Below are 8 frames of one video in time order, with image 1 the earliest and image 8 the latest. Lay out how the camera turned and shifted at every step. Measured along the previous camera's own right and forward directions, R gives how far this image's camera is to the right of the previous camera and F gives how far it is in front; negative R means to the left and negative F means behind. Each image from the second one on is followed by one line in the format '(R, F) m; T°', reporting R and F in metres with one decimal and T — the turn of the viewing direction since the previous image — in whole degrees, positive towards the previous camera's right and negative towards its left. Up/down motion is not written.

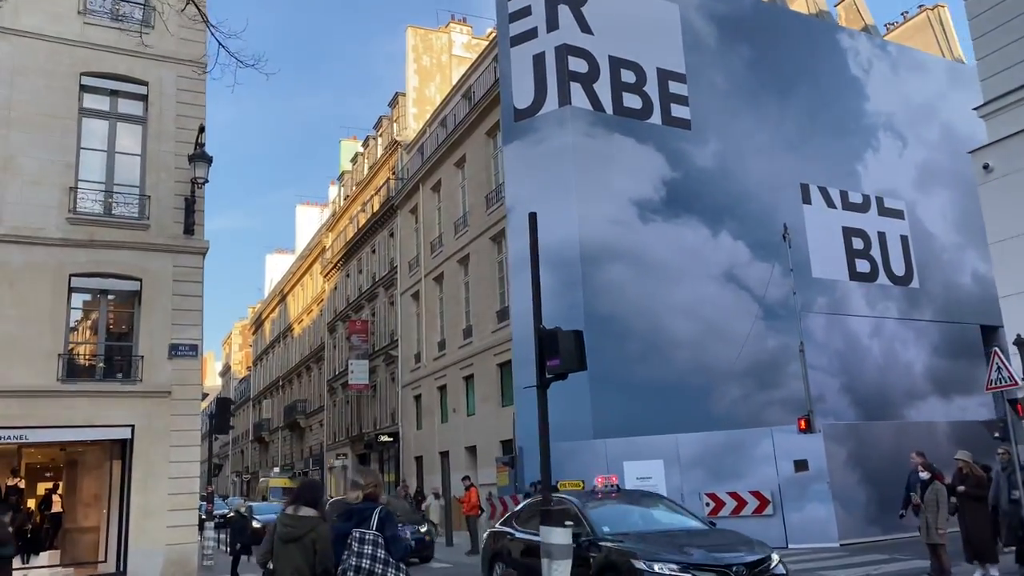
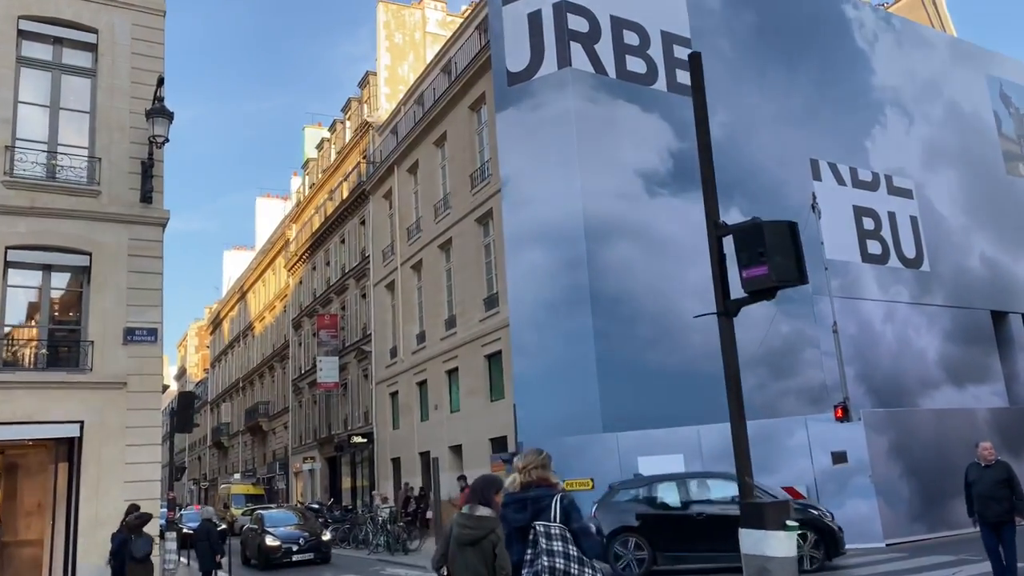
(-0.9, +2.1) m; +3°
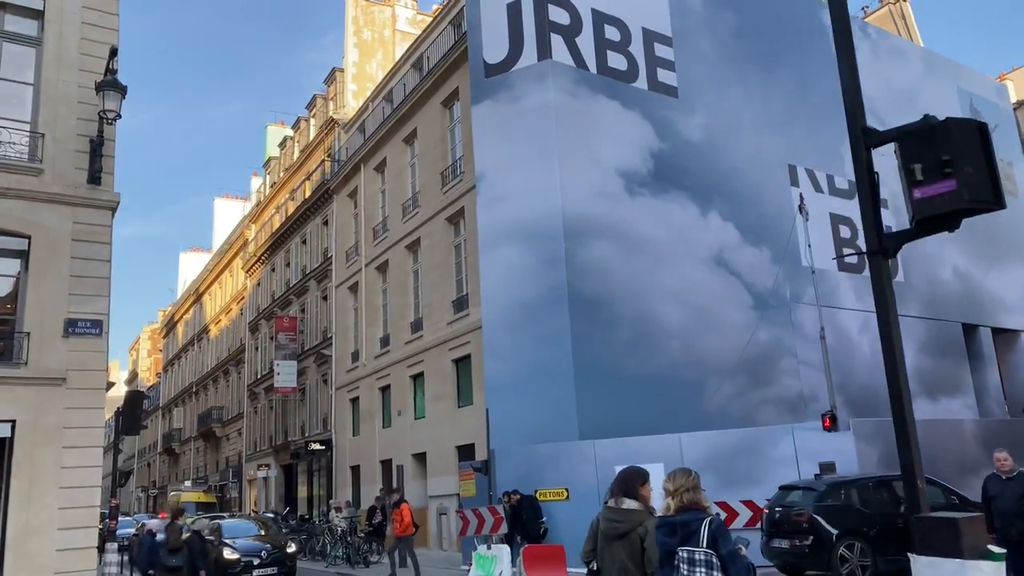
(-0.3, +0.9) m; +3°
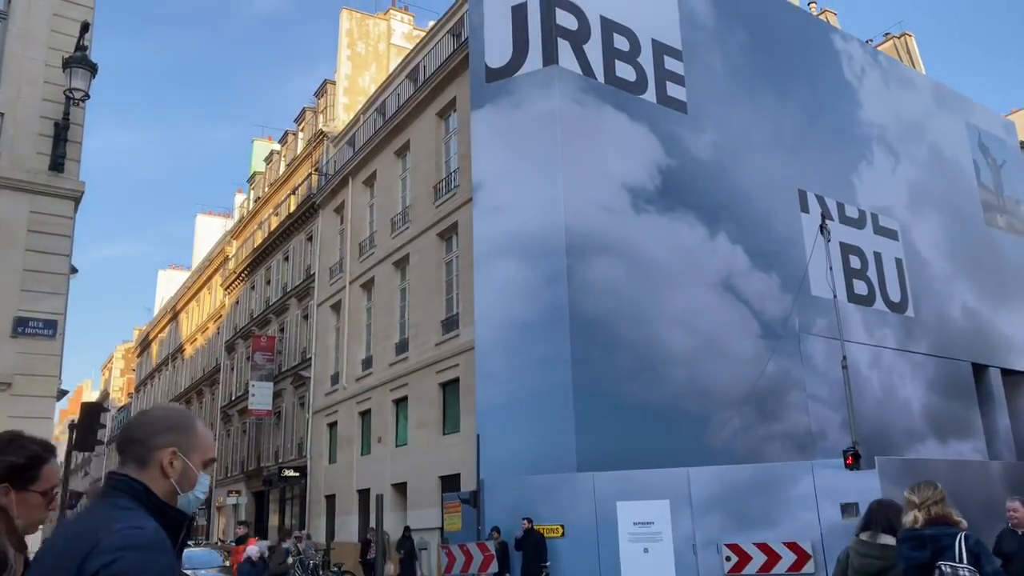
(-0.3, +1.3) m; +1°
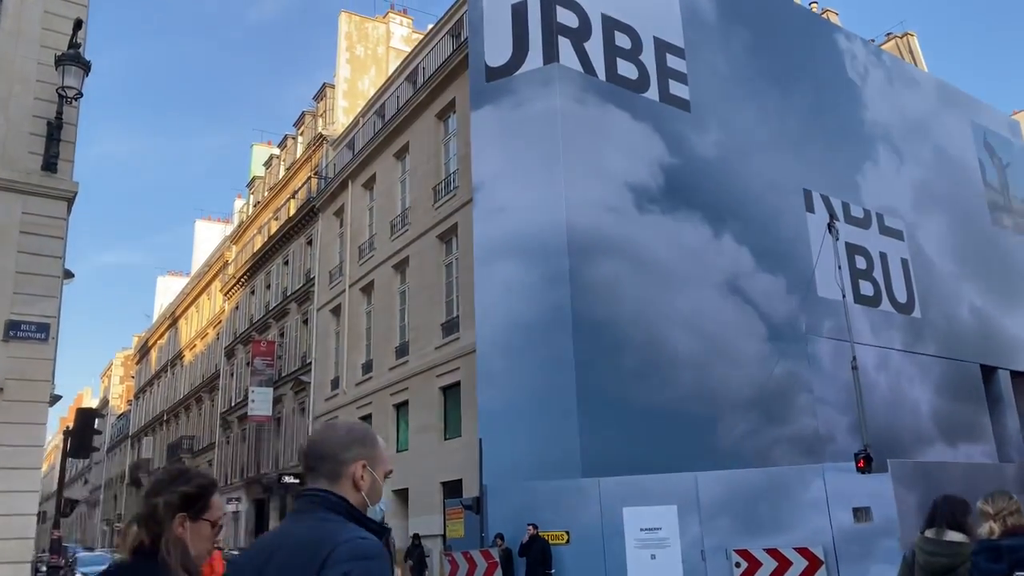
(0.0, +0.3) m; 0°
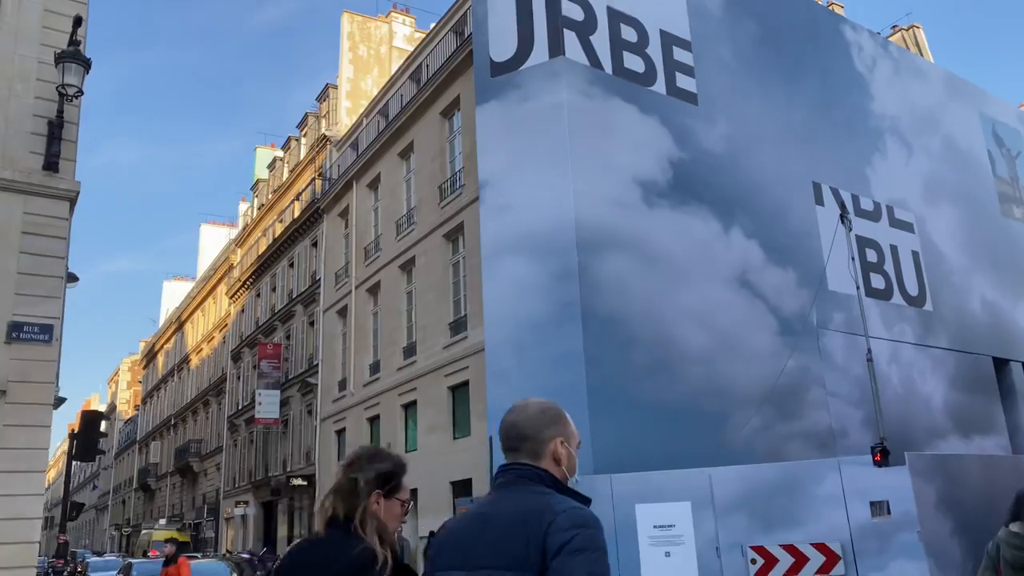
(-0.1, +0.2) m; 0°
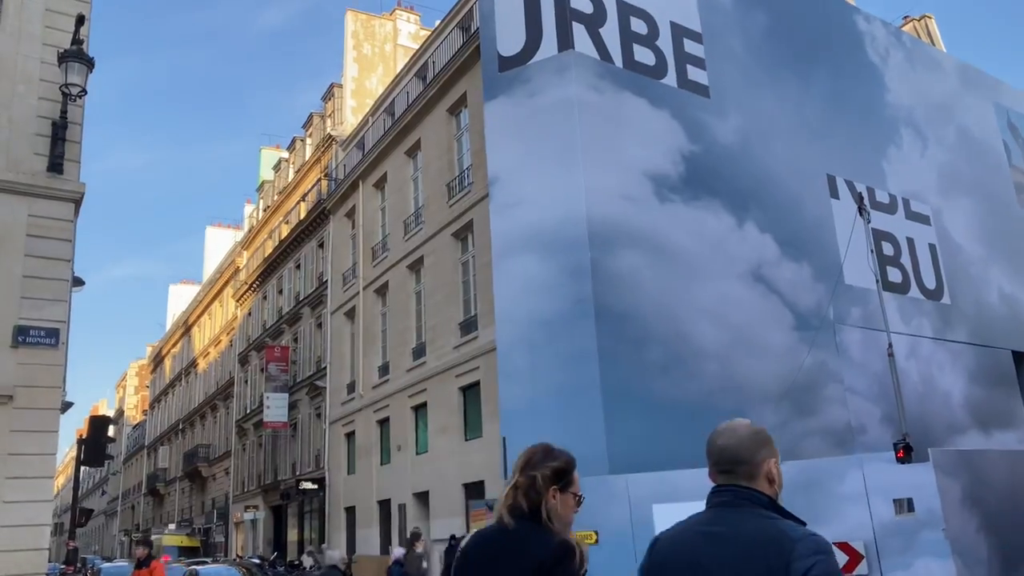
(-0.1, +0.3) m; 0°
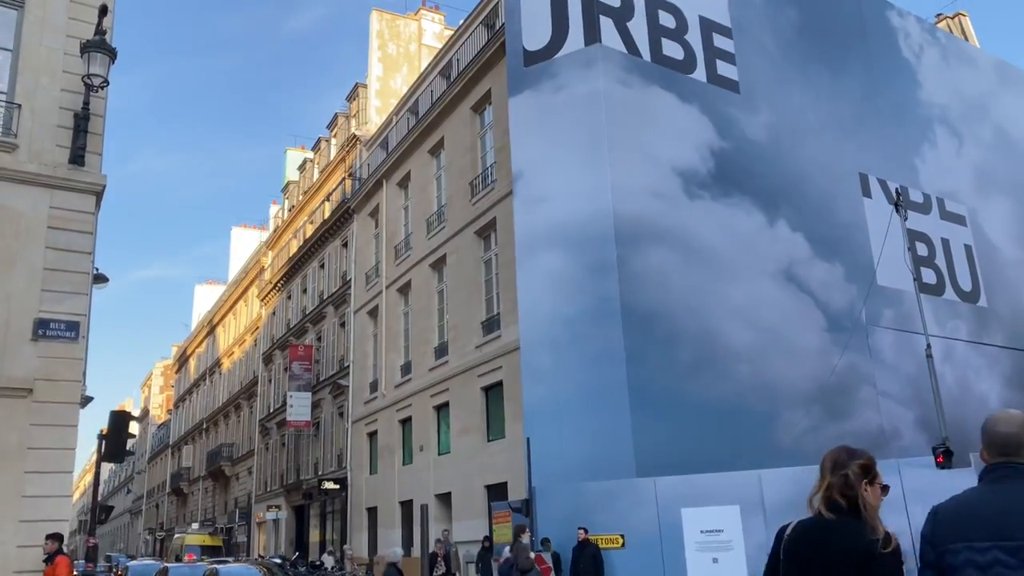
(0.0, +0.3) m; -2°
